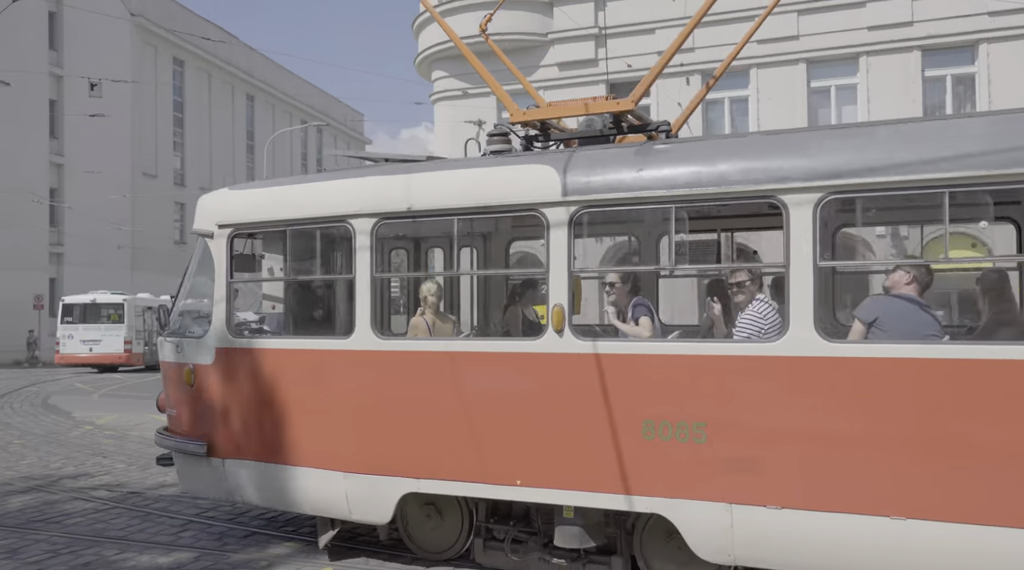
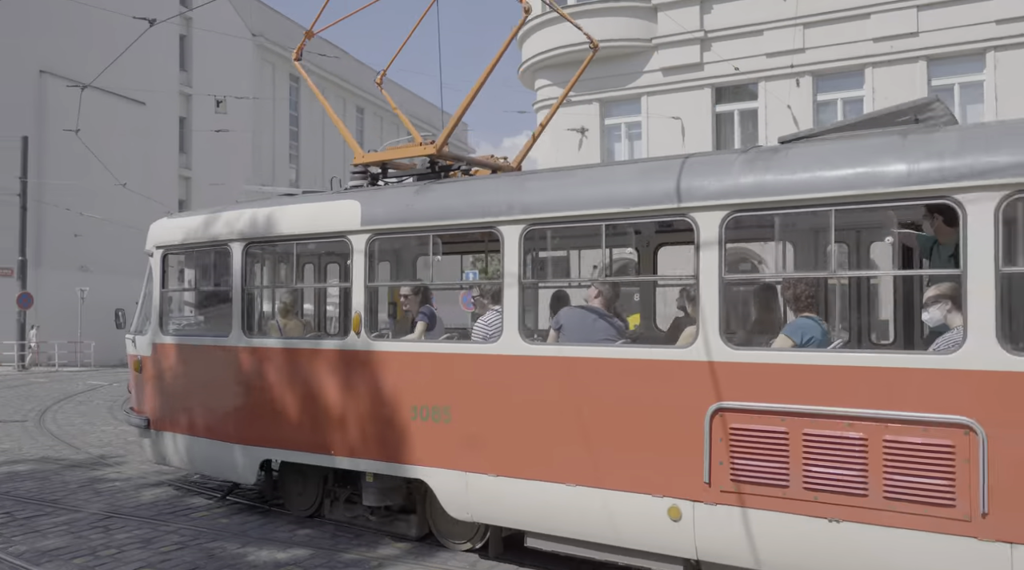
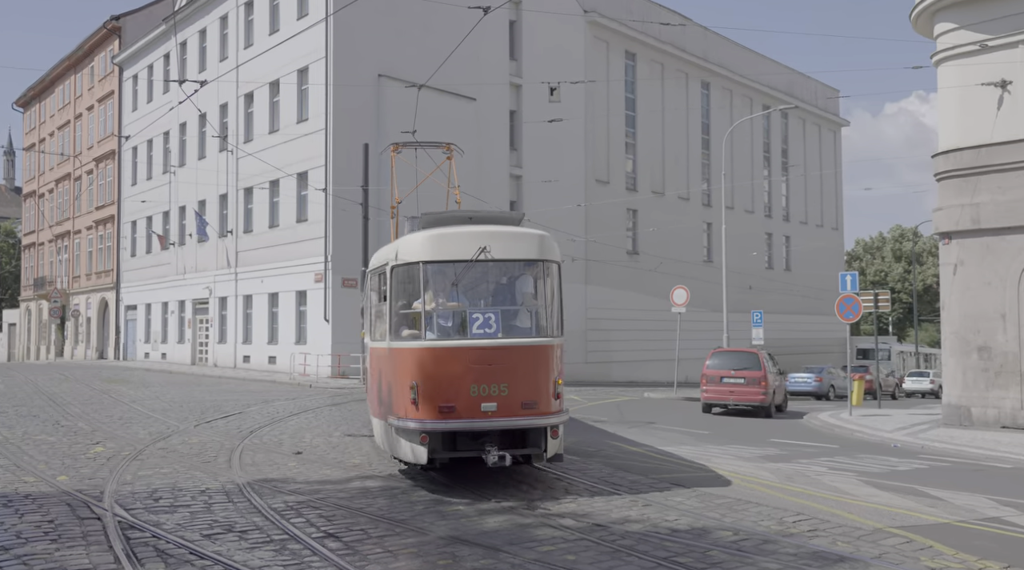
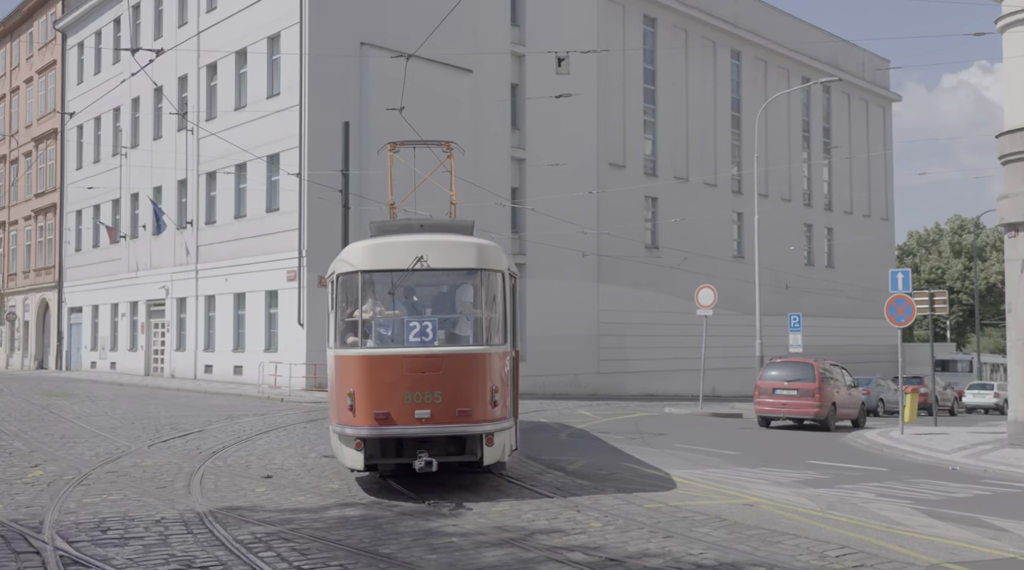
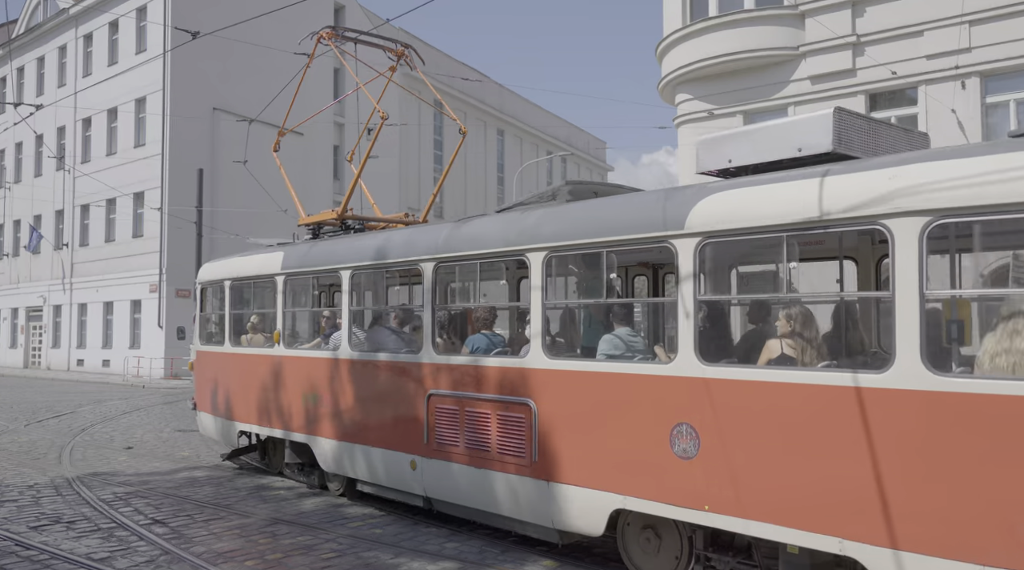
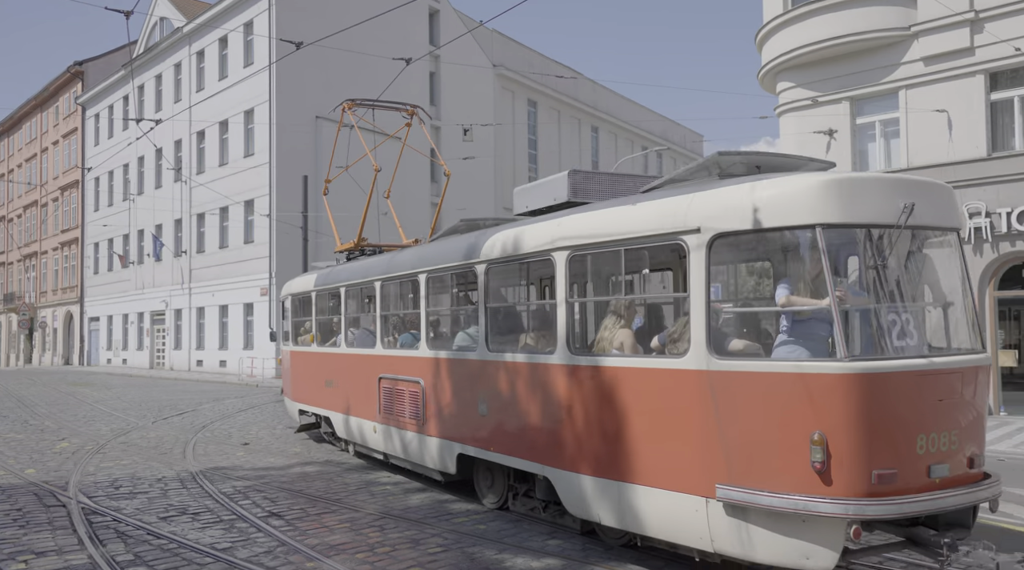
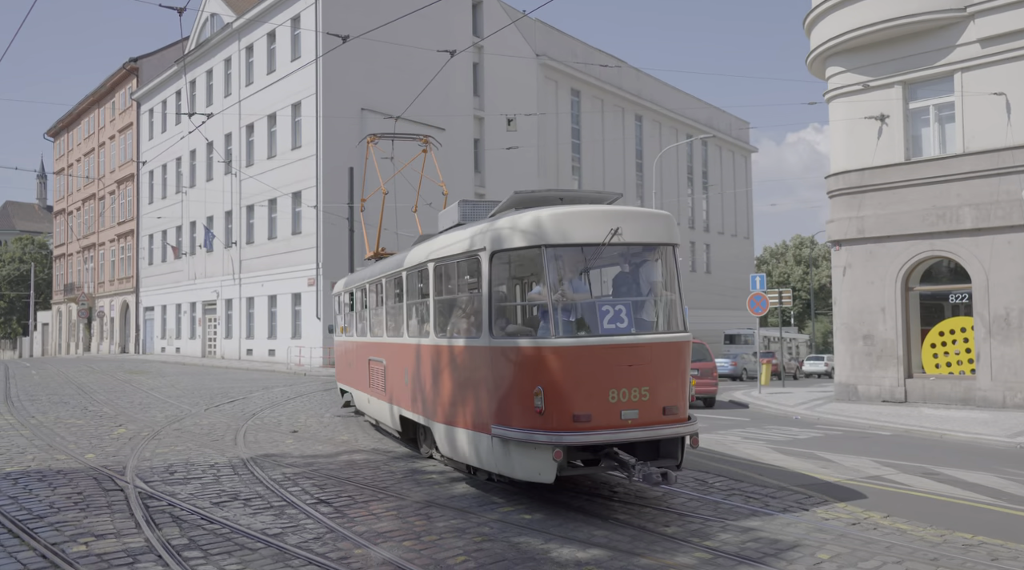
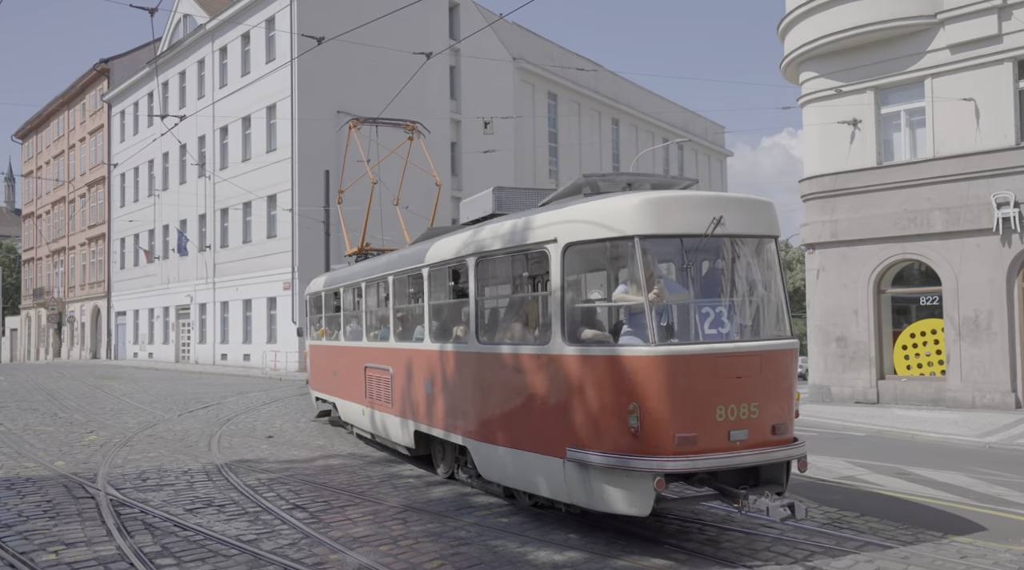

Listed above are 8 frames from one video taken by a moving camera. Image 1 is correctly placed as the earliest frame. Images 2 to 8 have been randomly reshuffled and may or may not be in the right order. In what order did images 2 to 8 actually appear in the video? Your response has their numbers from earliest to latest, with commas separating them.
2, 5, 6, 8, 7, 3, 4
